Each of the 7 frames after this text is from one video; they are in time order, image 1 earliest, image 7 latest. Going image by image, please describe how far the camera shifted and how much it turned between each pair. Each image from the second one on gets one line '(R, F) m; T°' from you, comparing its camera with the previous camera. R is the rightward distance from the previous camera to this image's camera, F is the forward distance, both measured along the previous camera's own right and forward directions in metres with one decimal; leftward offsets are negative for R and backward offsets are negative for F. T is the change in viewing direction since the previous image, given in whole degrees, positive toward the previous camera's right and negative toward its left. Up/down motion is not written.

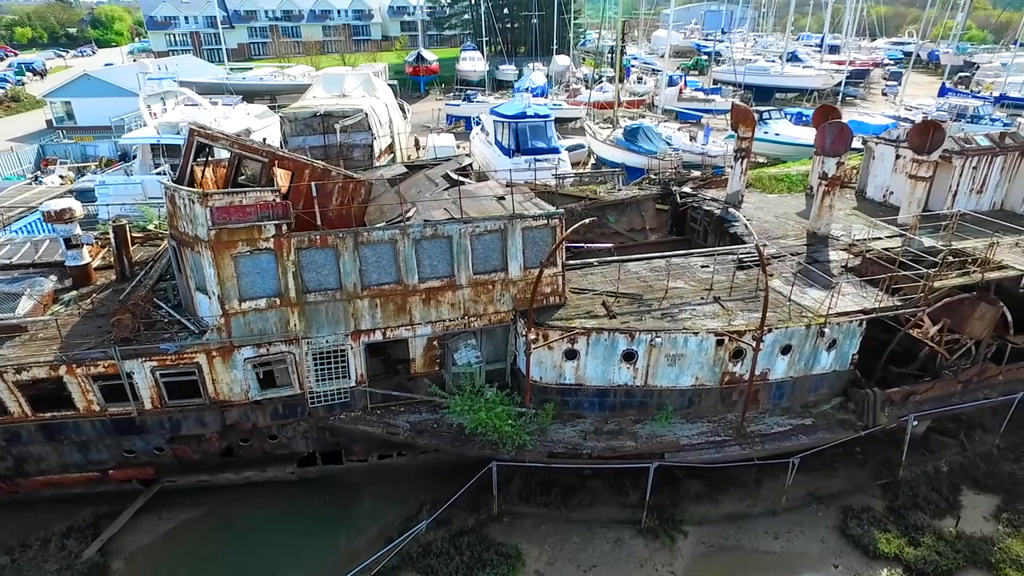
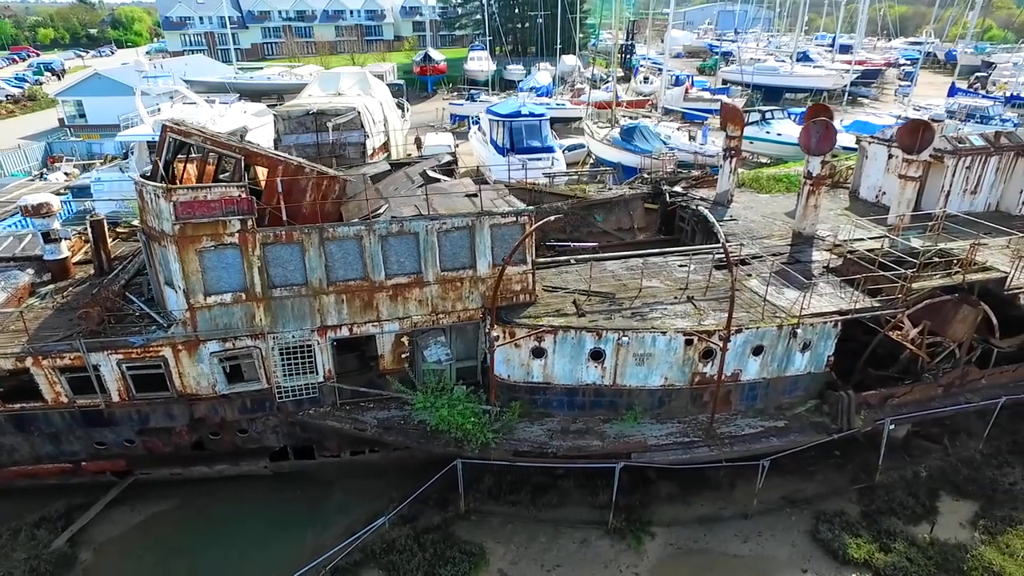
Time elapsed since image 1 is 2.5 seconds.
(+0.9, +0.1) m; -1°
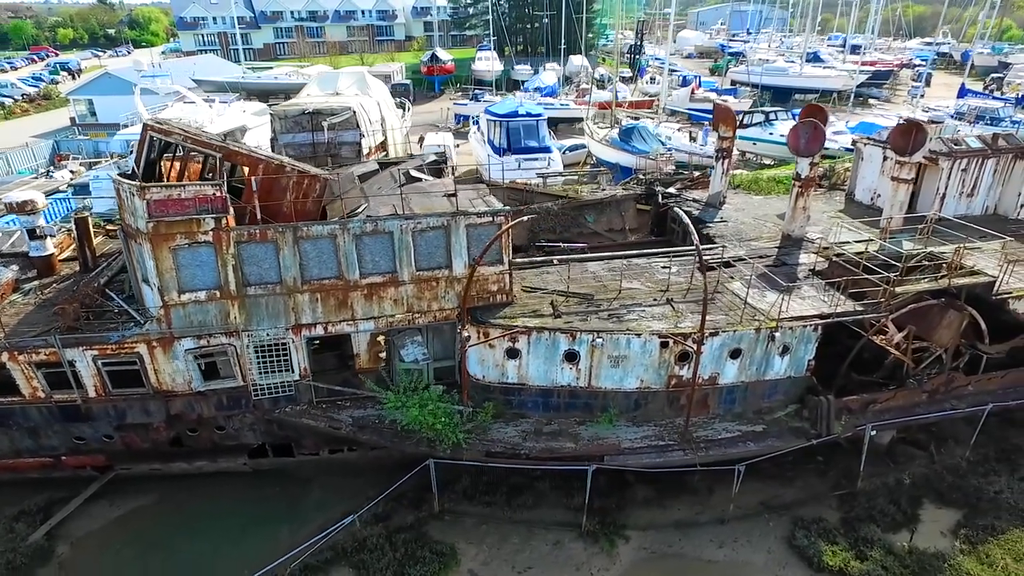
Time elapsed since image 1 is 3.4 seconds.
(+0.7, 0.0) m; -1°
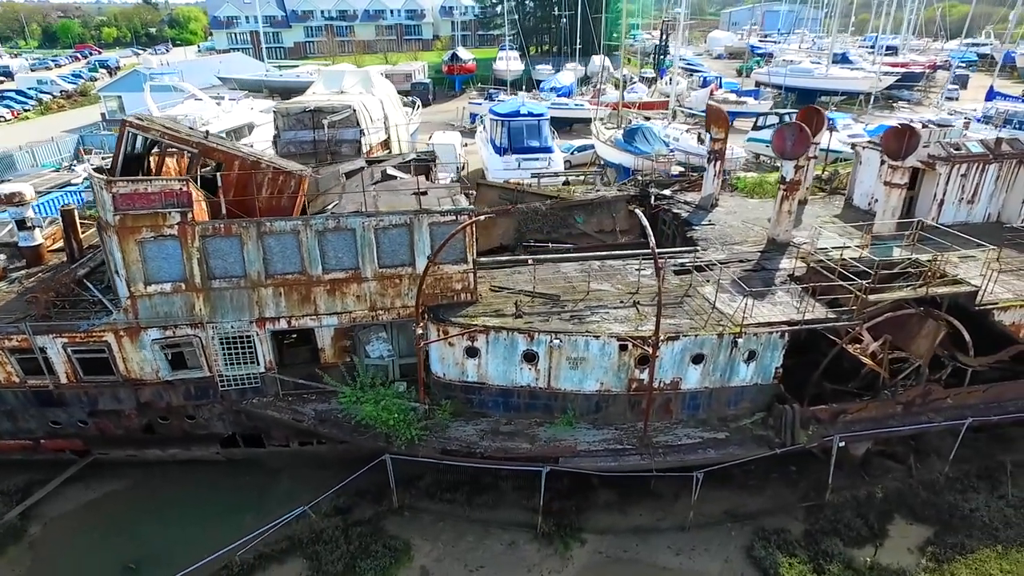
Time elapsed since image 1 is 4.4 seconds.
(+1.3, 0.0) m; -3°
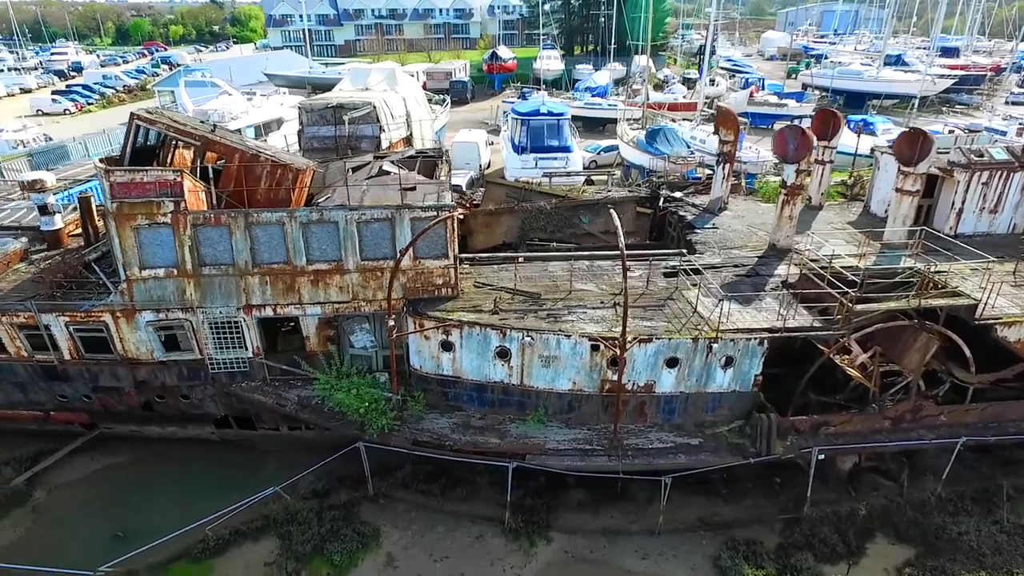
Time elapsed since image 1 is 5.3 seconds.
(+1.4, -0.1) m; -4°
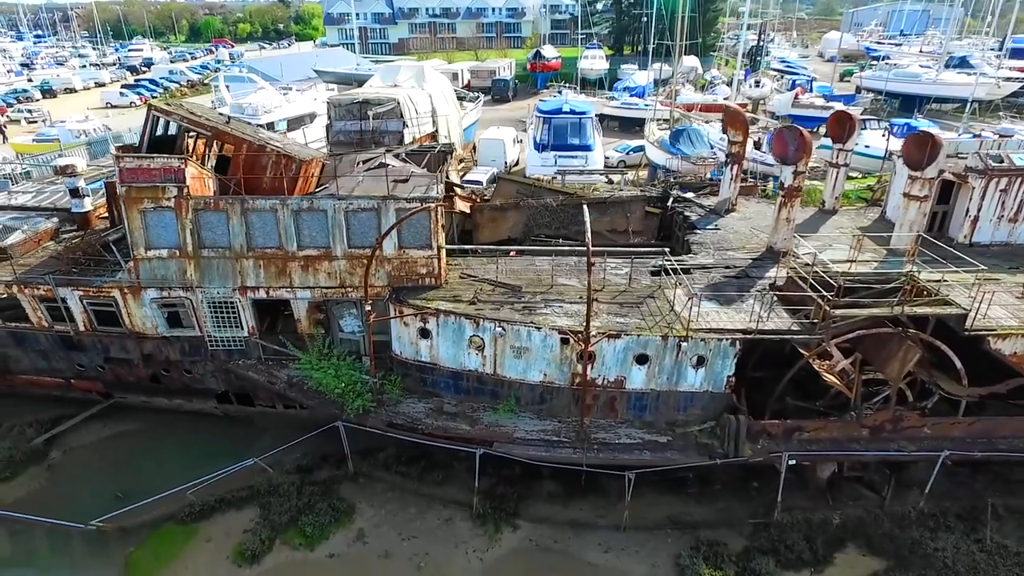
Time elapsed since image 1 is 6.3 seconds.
(+1.5, -0.2) m; -5°
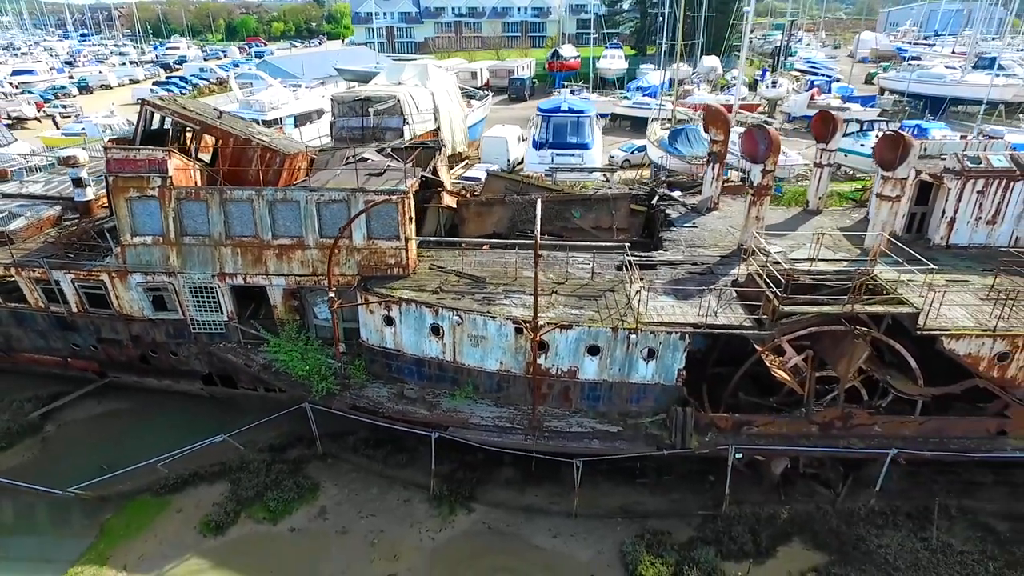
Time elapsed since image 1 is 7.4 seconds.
(+1.4, -0.4) m; -3°
